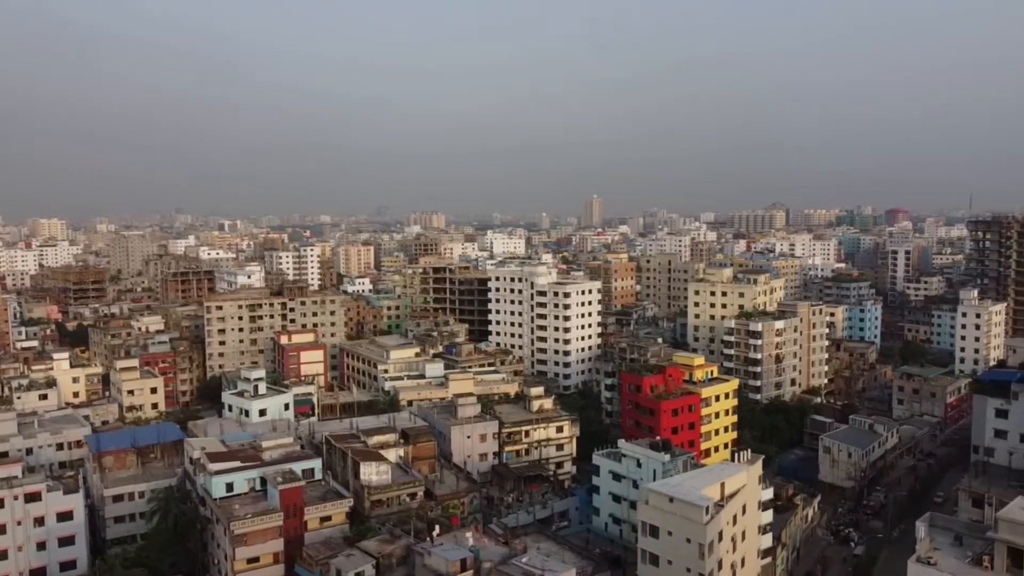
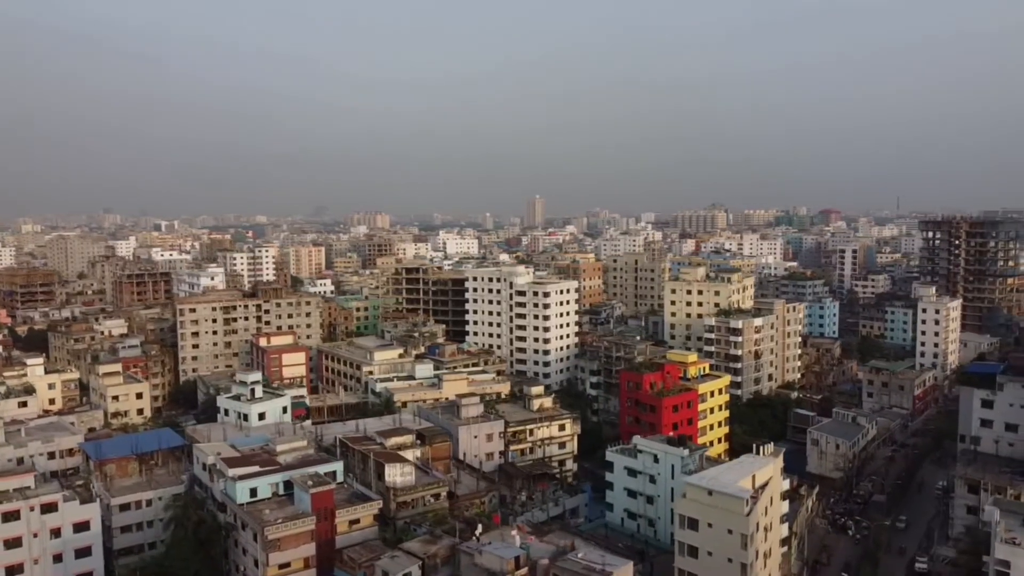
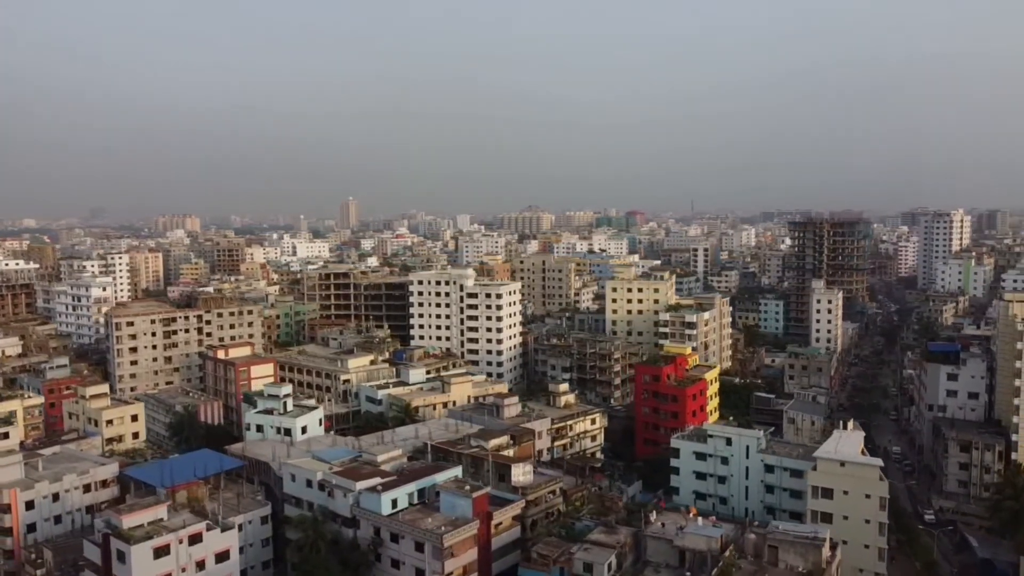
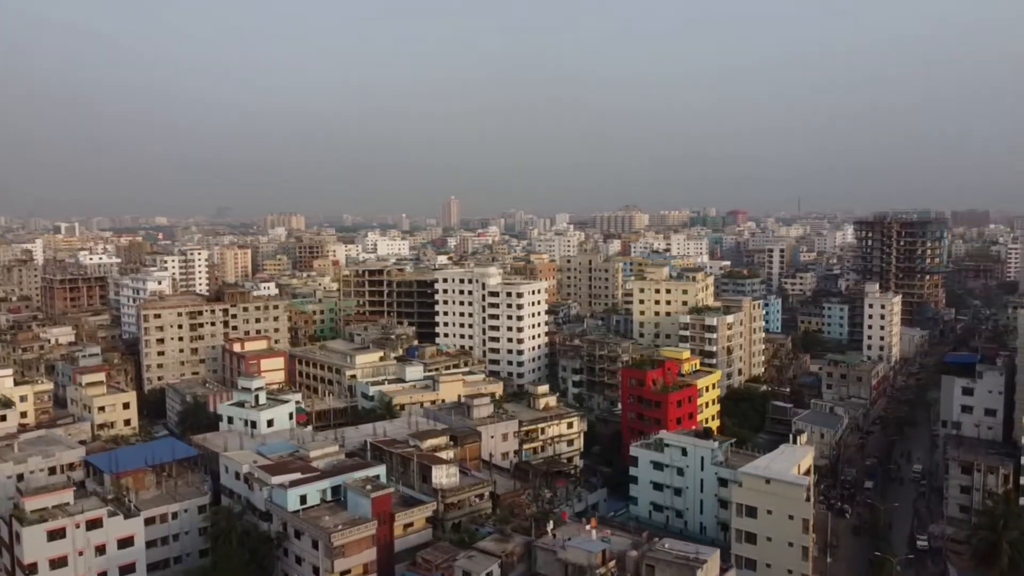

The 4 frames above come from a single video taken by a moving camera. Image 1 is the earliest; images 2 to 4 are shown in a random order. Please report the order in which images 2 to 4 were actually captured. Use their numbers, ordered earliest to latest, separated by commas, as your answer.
2, 4, 3
